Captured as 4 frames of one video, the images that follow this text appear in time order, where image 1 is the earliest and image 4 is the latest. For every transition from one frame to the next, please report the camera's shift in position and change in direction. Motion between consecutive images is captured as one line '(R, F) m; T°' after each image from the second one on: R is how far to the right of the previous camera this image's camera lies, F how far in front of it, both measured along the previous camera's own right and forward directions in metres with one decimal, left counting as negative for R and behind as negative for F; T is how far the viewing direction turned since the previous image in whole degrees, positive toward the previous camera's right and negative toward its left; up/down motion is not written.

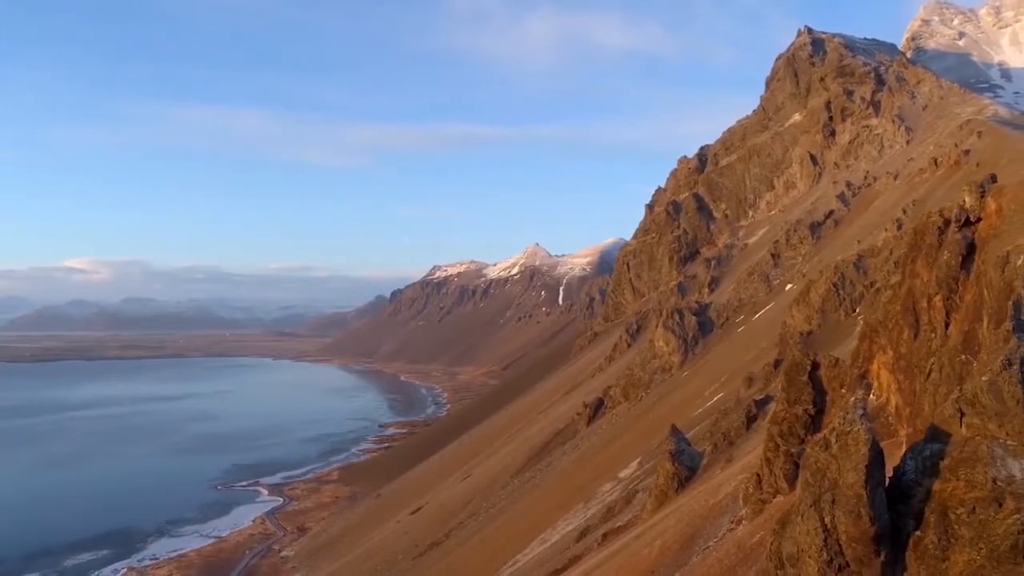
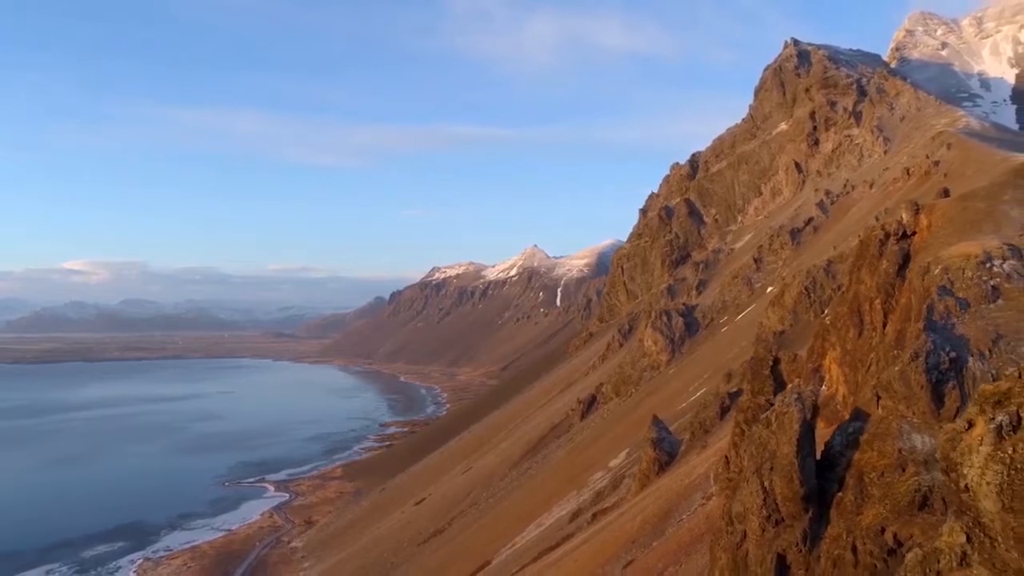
(0.0, -2.4) m; 0°
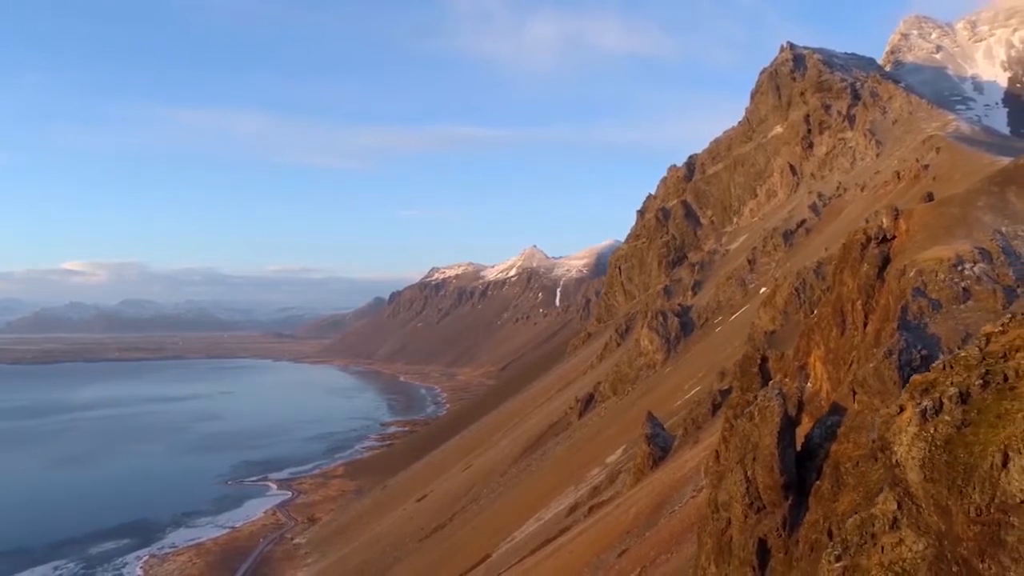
(0.0, -0.9) m; 0°
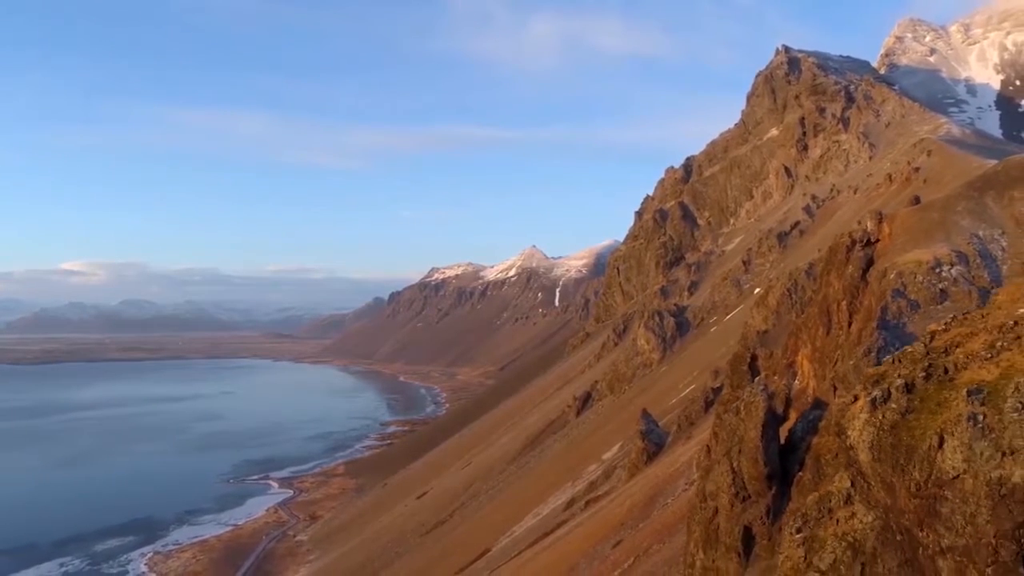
(0.0, -0.8) m; 0°
